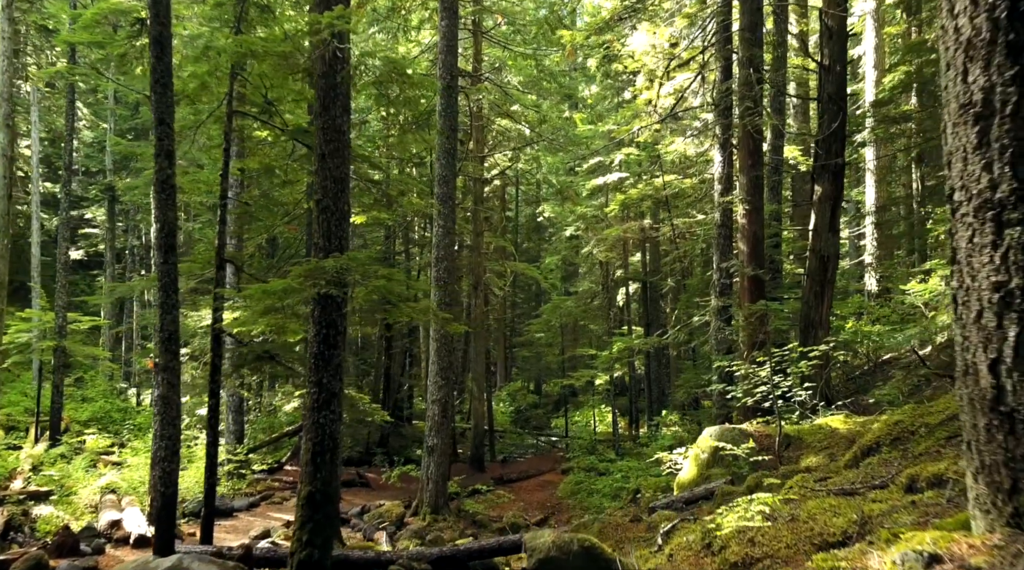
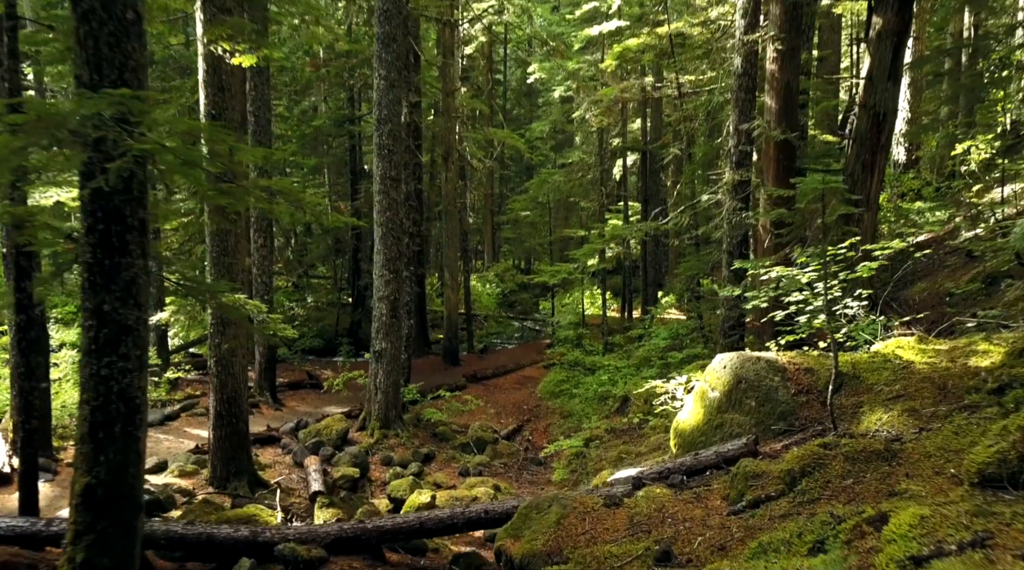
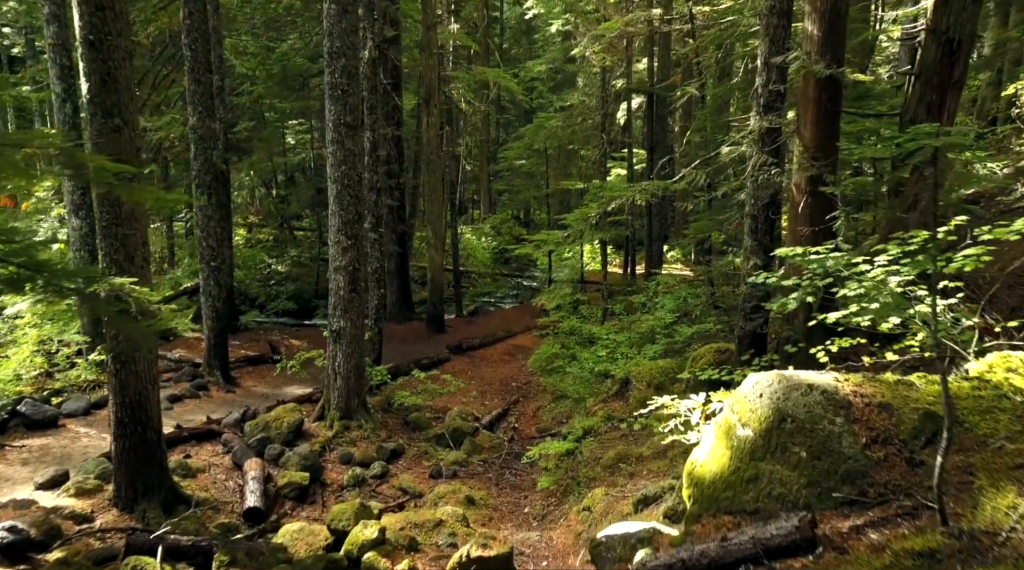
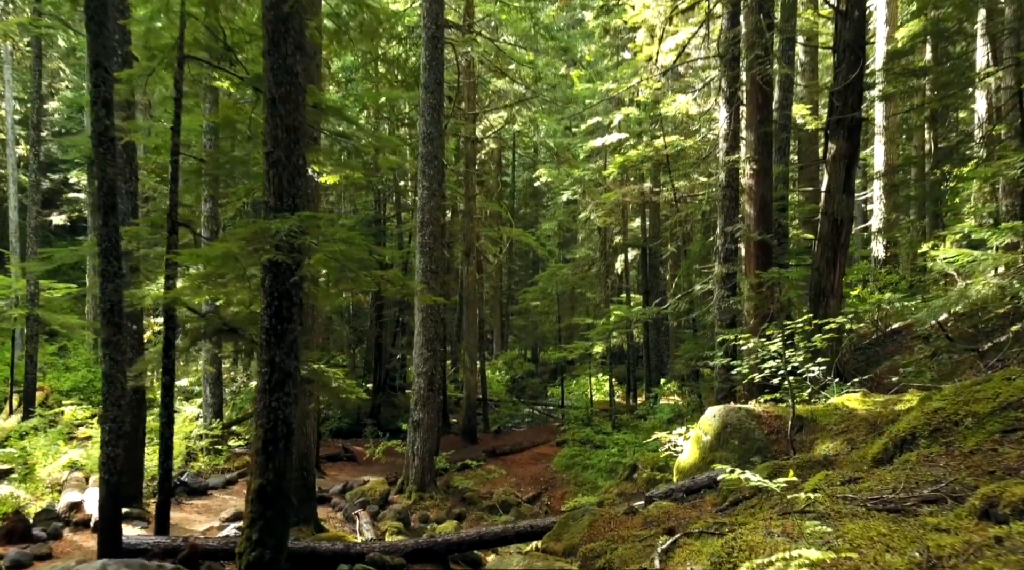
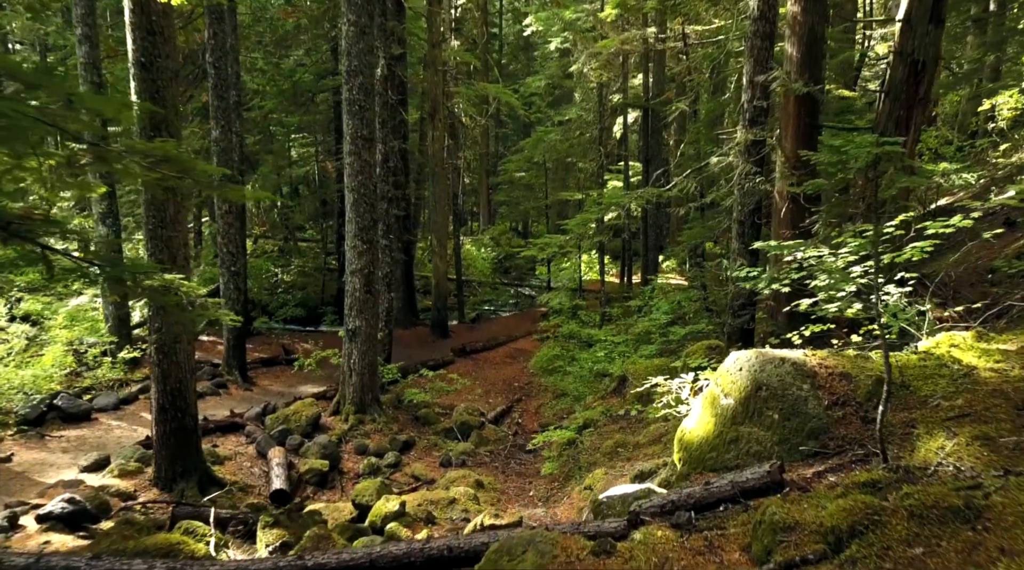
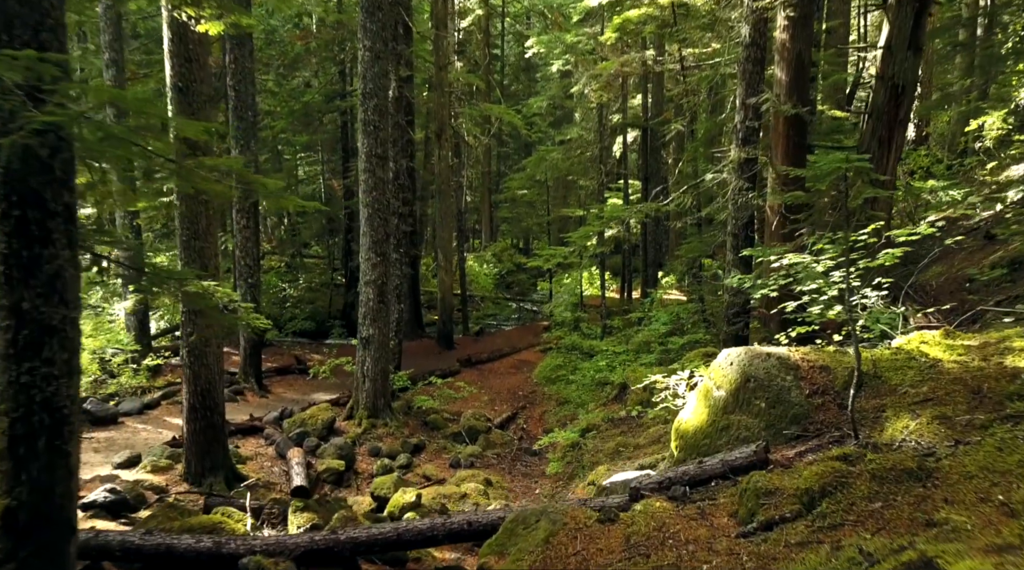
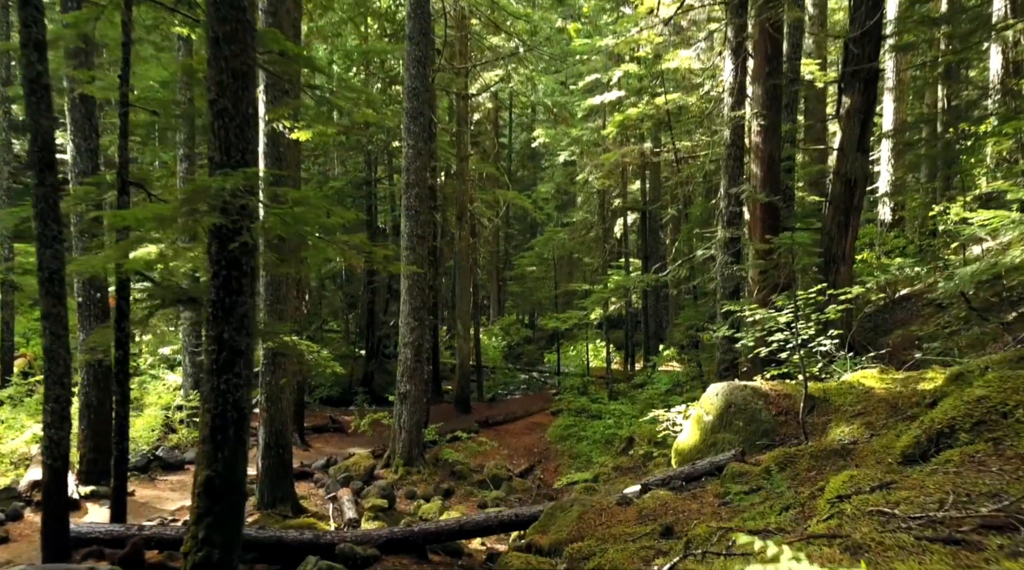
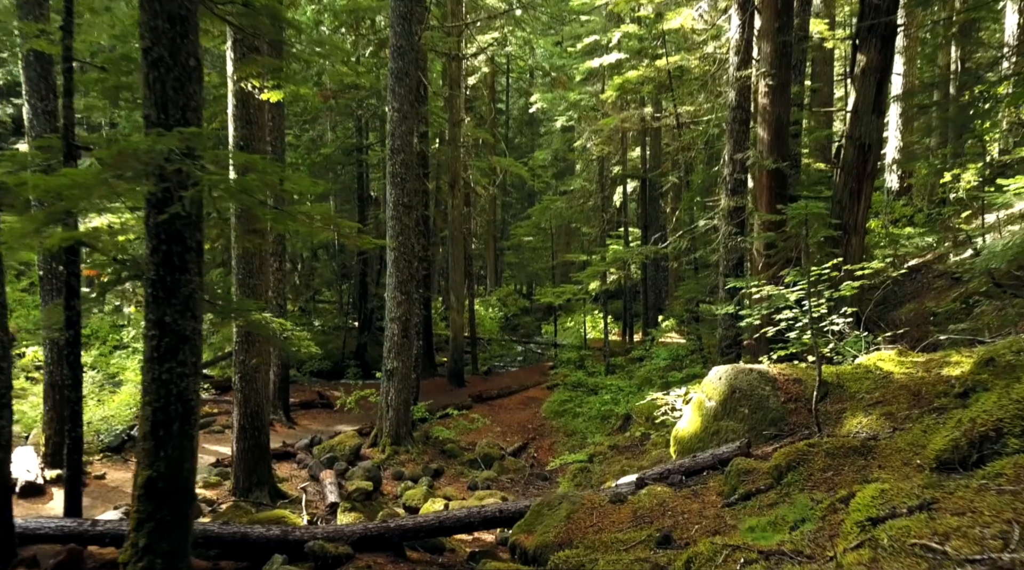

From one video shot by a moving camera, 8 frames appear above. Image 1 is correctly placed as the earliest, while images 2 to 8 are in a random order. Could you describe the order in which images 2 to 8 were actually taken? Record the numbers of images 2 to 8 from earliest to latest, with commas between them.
4, 7, 8, 2, 6, 5, 3
